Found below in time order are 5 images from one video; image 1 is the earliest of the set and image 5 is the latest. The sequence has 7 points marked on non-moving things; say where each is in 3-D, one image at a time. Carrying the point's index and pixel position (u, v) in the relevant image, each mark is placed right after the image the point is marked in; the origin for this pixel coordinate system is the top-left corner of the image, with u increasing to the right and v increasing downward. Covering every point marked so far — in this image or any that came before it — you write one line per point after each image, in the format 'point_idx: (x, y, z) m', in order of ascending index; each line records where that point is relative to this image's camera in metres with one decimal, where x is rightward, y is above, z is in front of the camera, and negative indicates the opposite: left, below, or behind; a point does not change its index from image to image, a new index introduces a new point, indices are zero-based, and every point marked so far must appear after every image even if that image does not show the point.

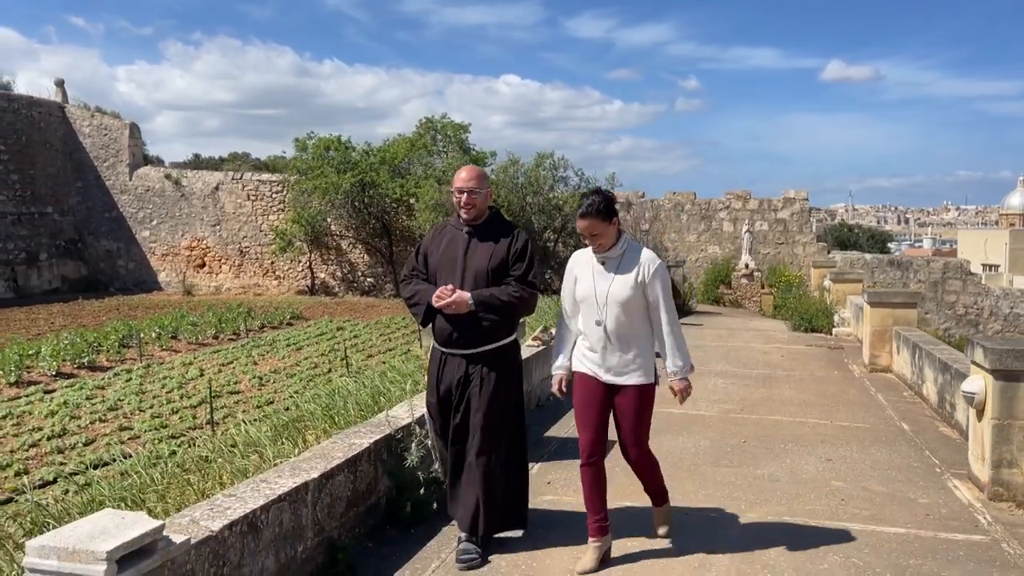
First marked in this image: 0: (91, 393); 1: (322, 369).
0: (-5.5, -1.4, +10.8) m
1: (-2.8, -1.2, +12.2) m
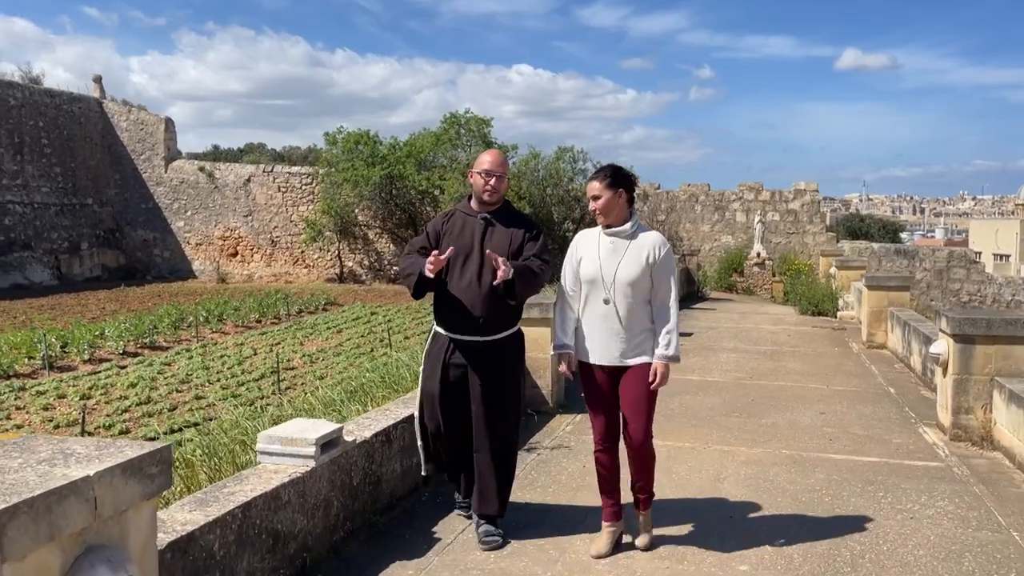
0: (-5.1, -1.2, +11.9) m
1: (-2.4, -1.0, +13.3) m
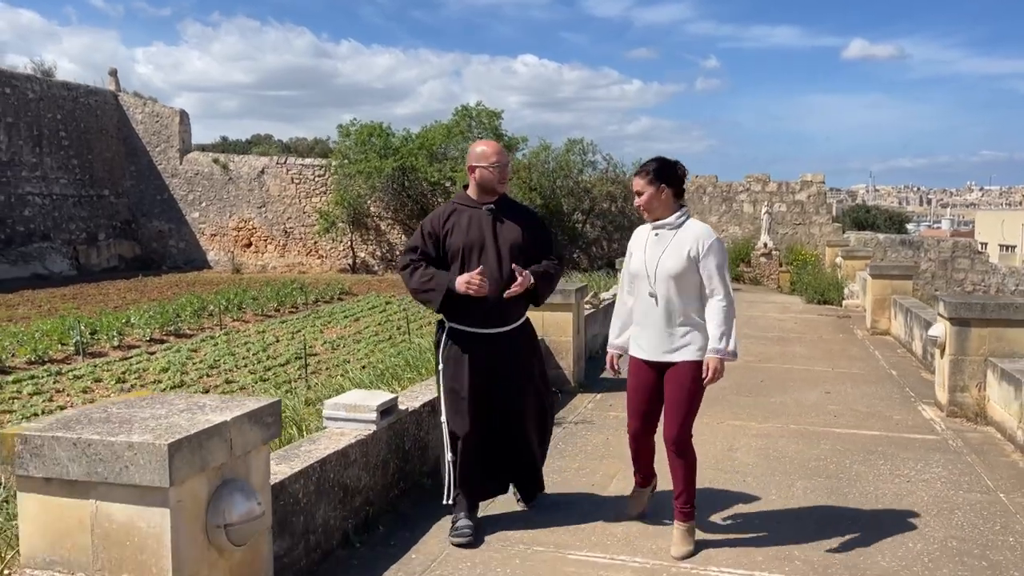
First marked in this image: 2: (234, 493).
0: (-4.9, -1.0, +12.4) m
1: (-2.1, -0.8, +13.7) m
2: (-0.8, -0.6, +2.2) m
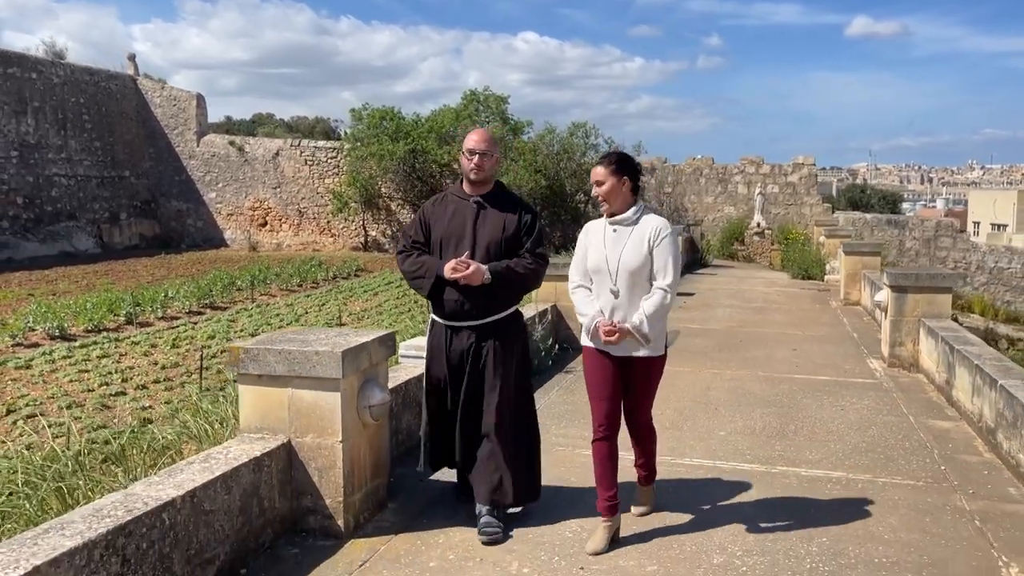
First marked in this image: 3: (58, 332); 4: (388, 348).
0: (-4.7, -0.6, +13.6) m
1: (-2.0, -0.4, +15.0) m
2: (-0.6, -0.4, +3.5) m
3: (-6.8, -0.6, +12.3) m
4: (-0.6, -0.3, +3.7) m
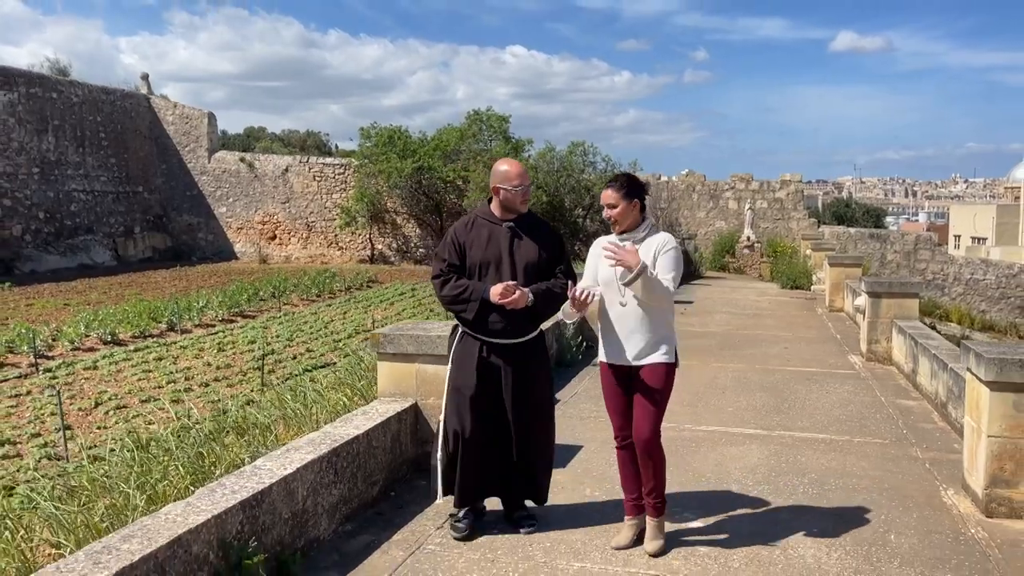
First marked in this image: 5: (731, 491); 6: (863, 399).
0: (-4.5, -0.8, +14.7) m
1: (-1.7, -0.5, +16.1) m
2: (-0.2, -0.4, +4.7) m
3: (-6.5, -0.8, +13.4) m
4: (-0.2, -0.3, +4.9) m
5: (+1.2, -1.1, +4.5) m
6: (+2.8, -0.9, +6.5) m
